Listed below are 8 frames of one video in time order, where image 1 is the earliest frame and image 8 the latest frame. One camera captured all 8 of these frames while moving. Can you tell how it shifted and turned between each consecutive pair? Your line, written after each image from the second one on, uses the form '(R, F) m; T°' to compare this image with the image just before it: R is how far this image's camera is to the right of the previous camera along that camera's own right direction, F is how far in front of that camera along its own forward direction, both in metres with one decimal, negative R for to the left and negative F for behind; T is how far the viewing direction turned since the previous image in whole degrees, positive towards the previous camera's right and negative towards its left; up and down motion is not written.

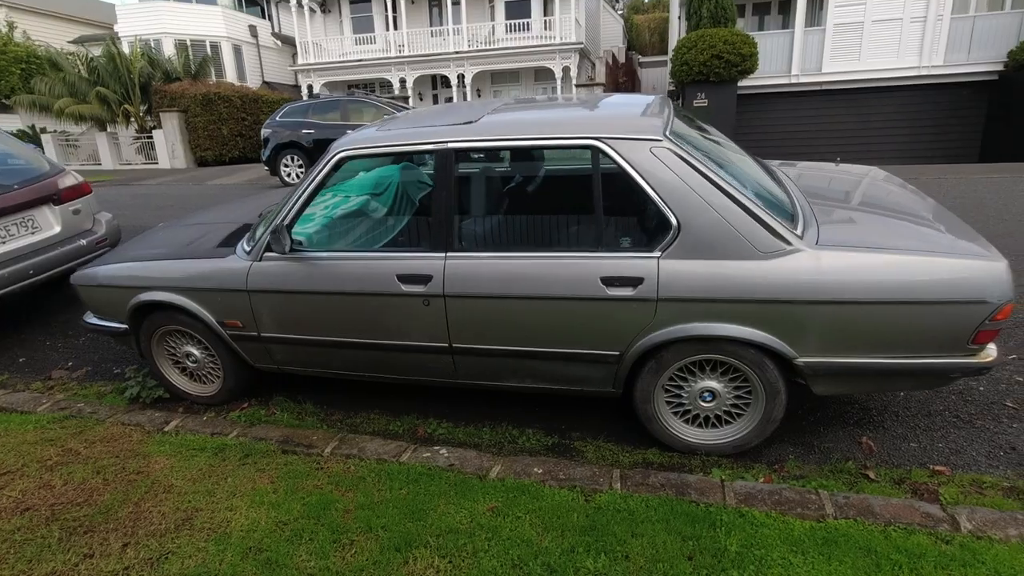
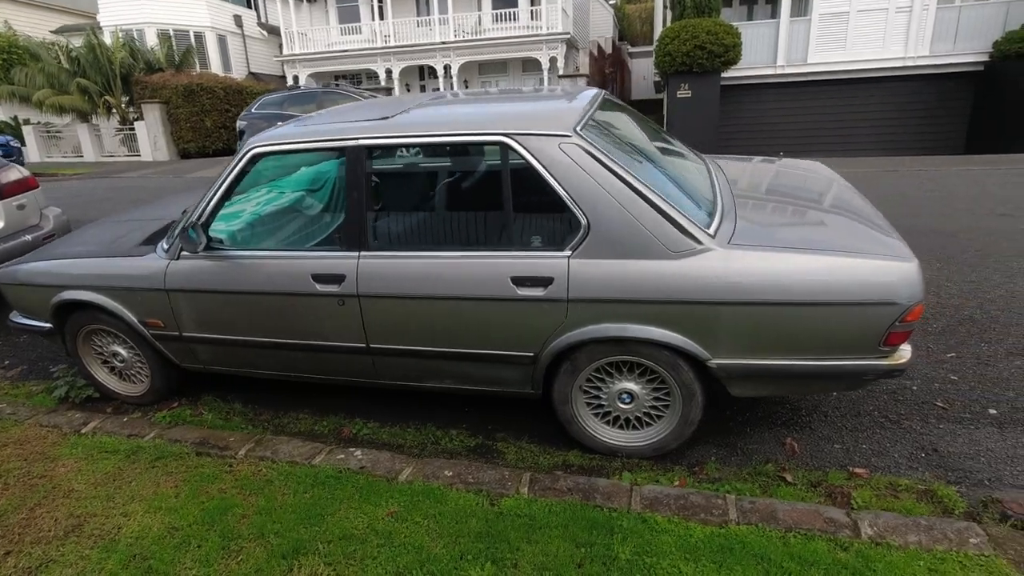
(+0.4, +0.1) m; 0°
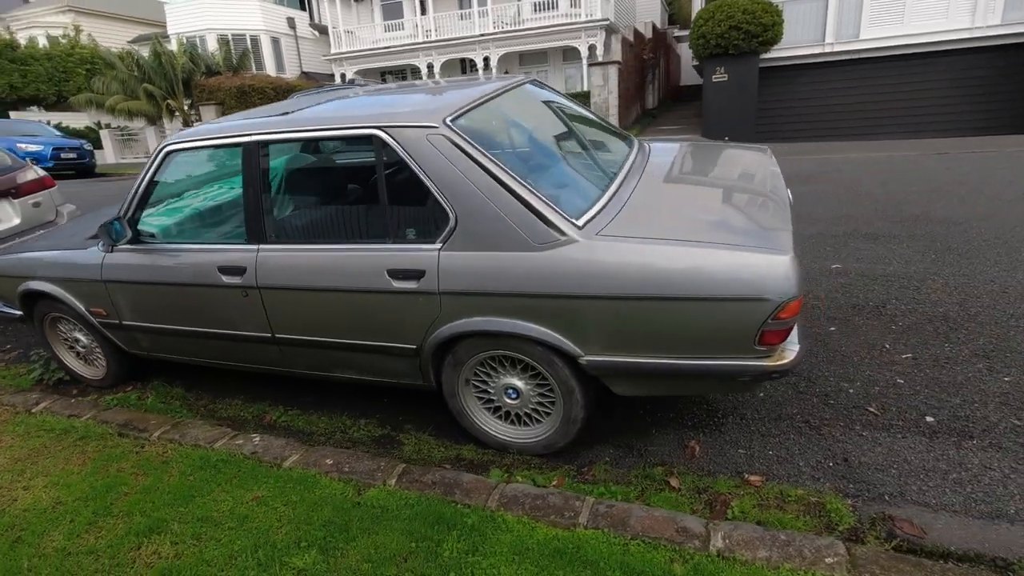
(+0.9, +0.1) m; -6°
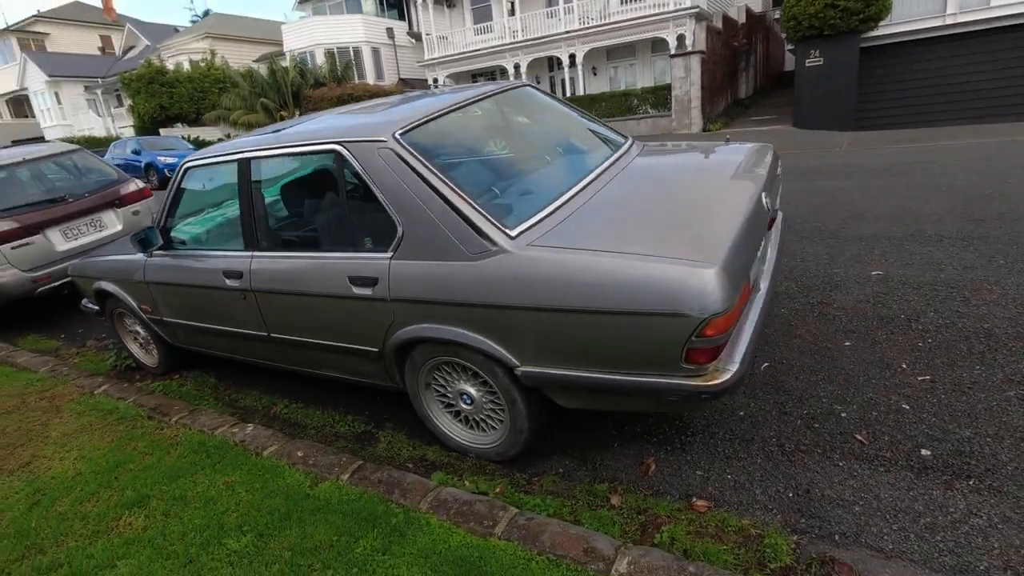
(+0.8, 0.0) m; -11°
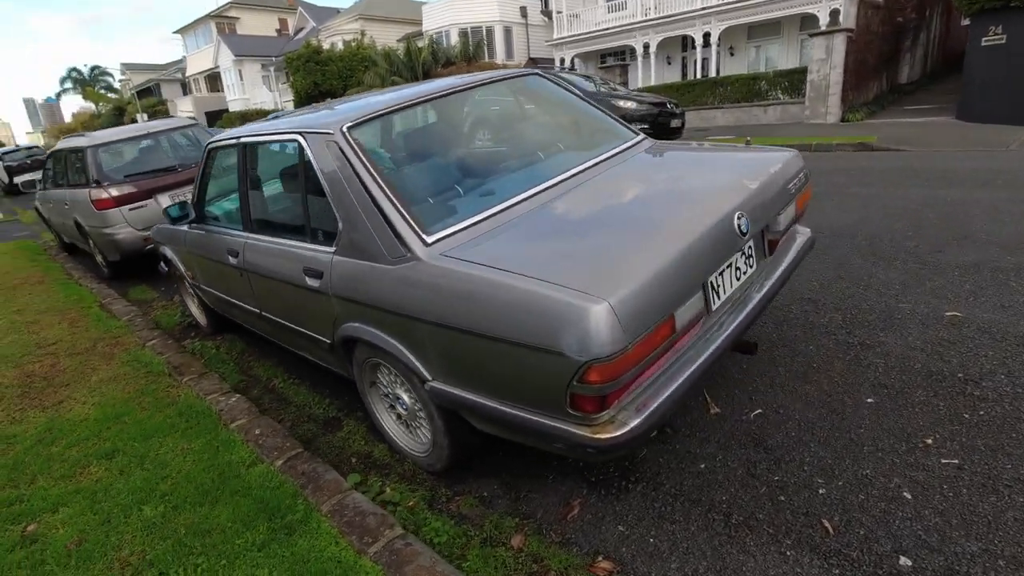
(+0.9, +0.3) m; -13°
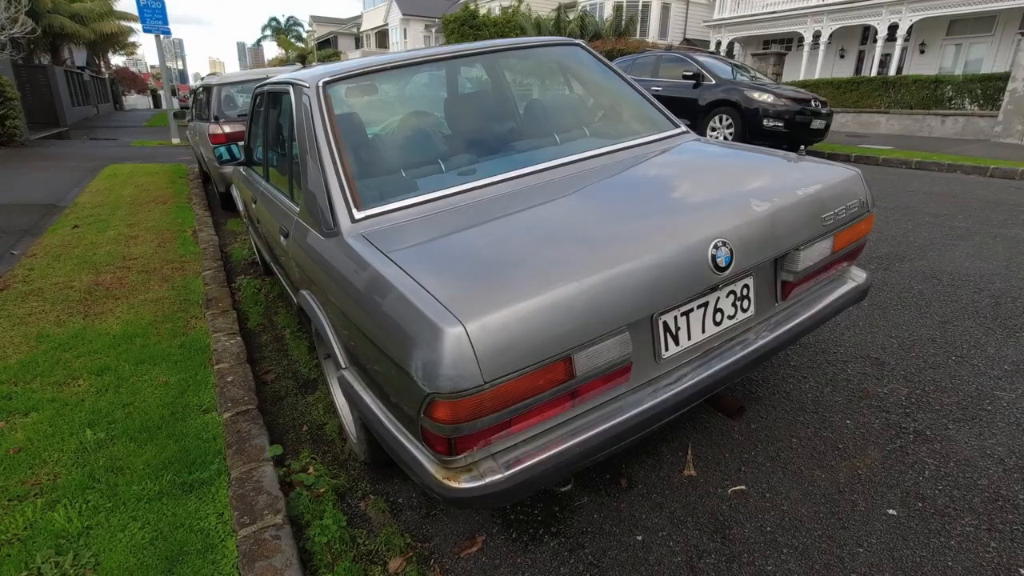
(+0.7, +0.4) m; -12°
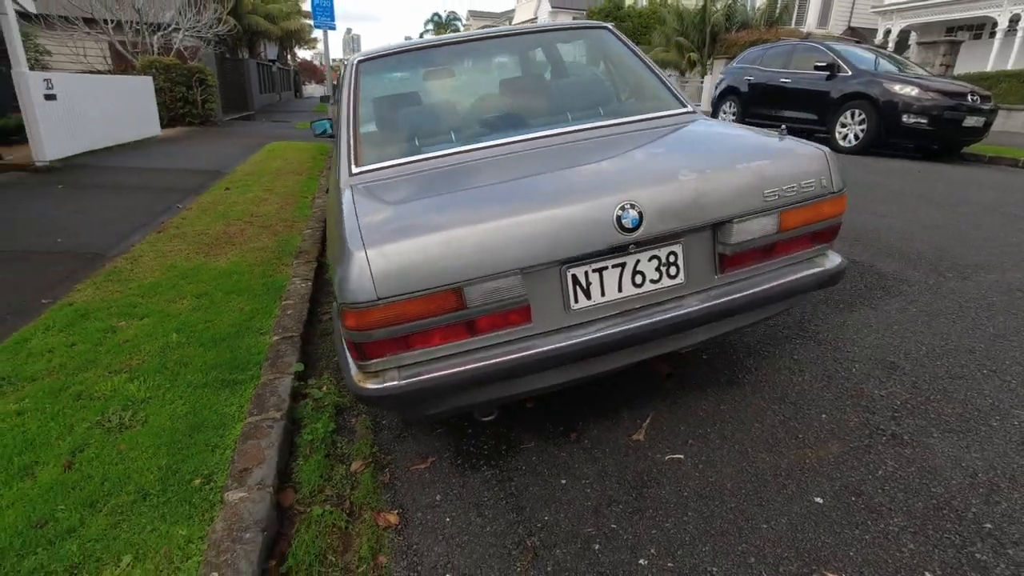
(+0.7, -0.2) m; -13°
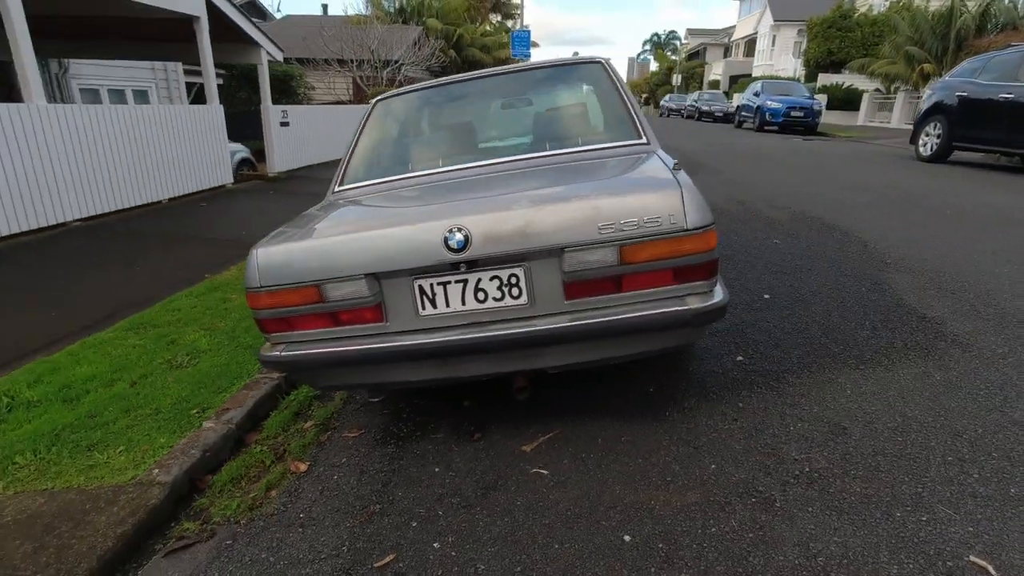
(+1.3, 0.0) m; -21°
